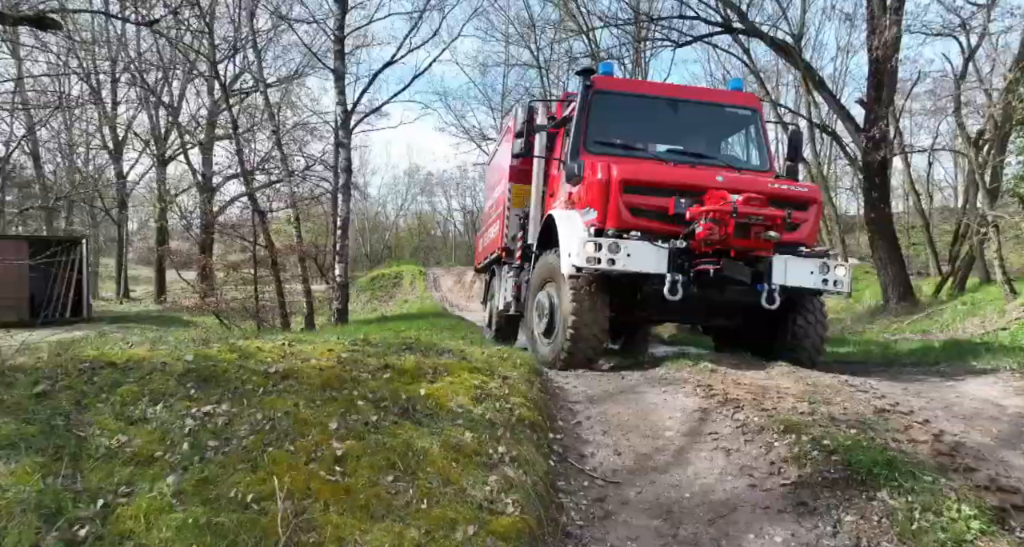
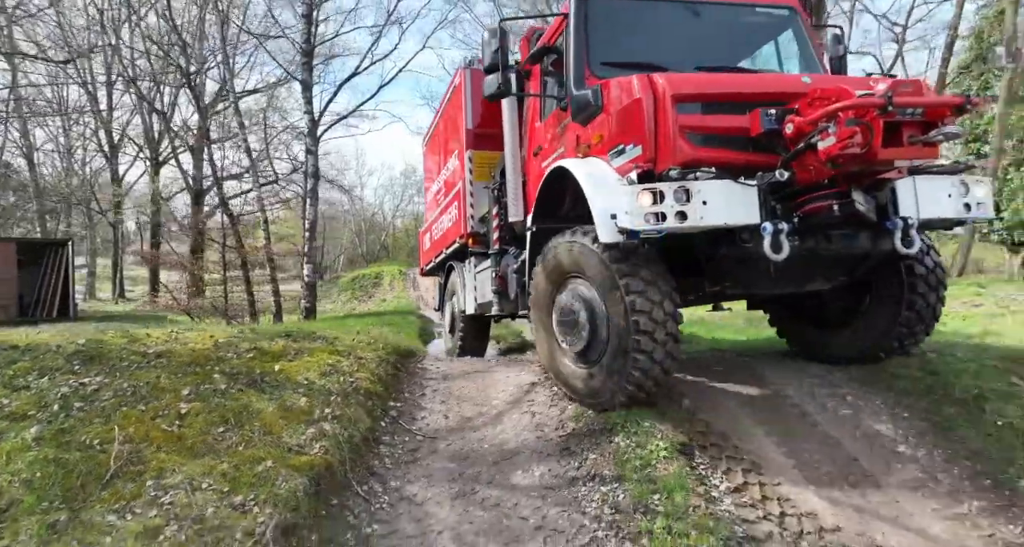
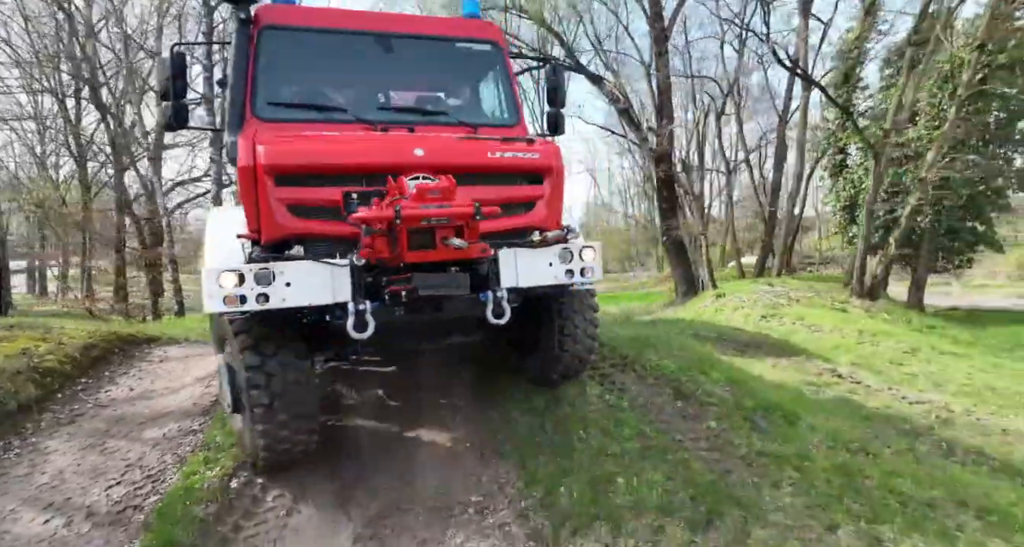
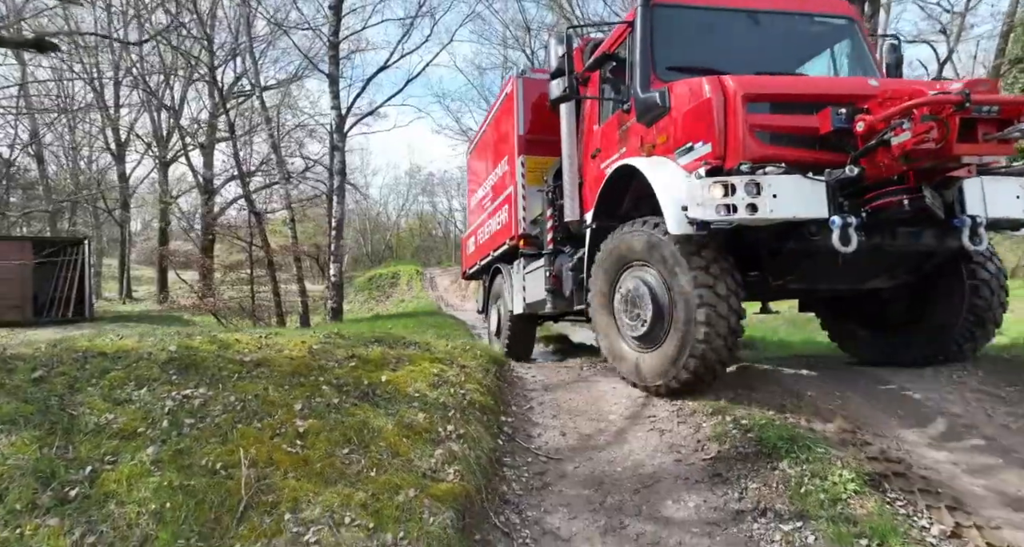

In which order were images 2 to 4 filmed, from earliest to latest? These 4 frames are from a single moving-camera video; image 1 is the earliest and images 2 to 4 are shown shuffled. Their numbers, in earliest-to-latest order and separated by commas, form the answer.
4, 2, 3
